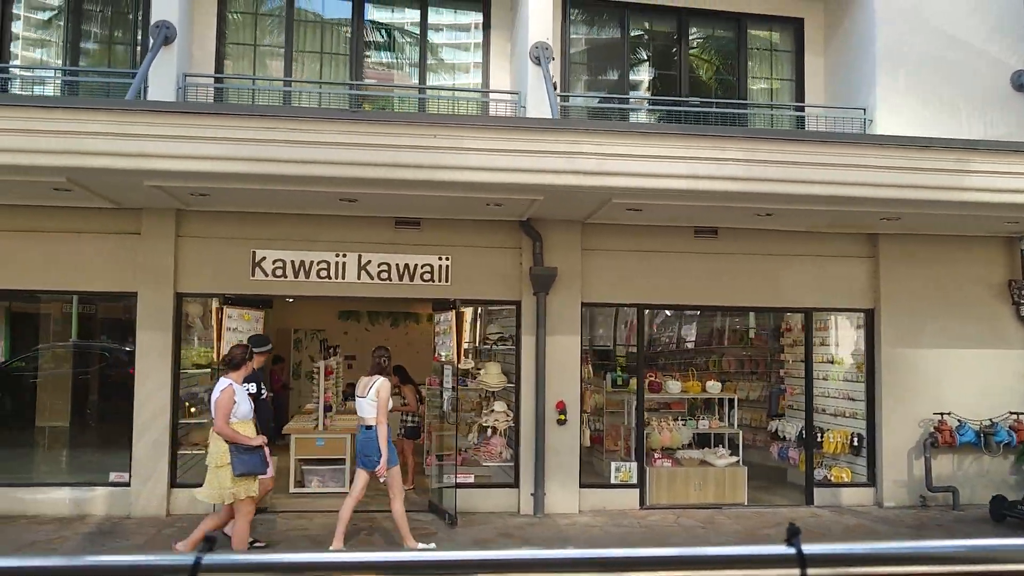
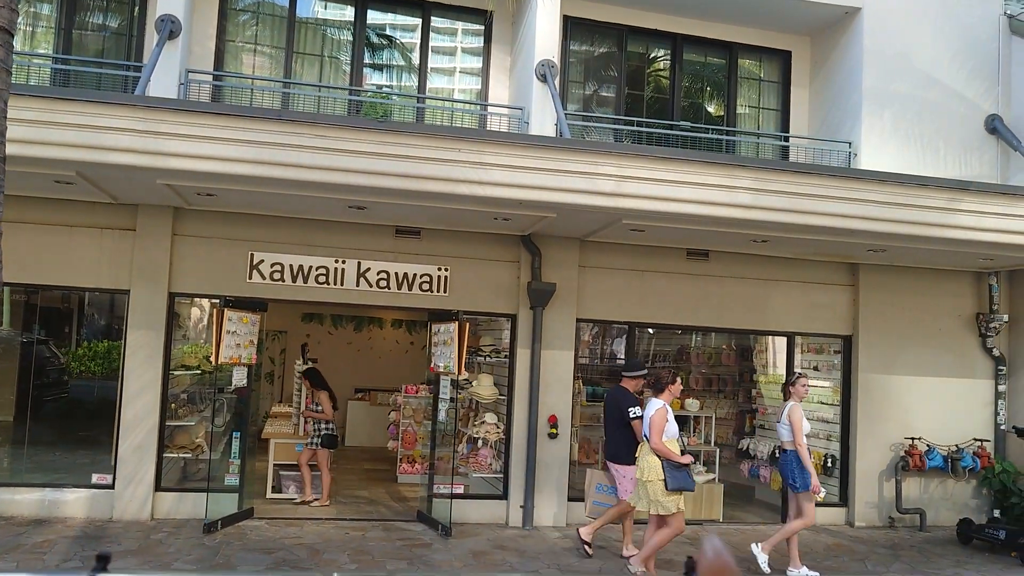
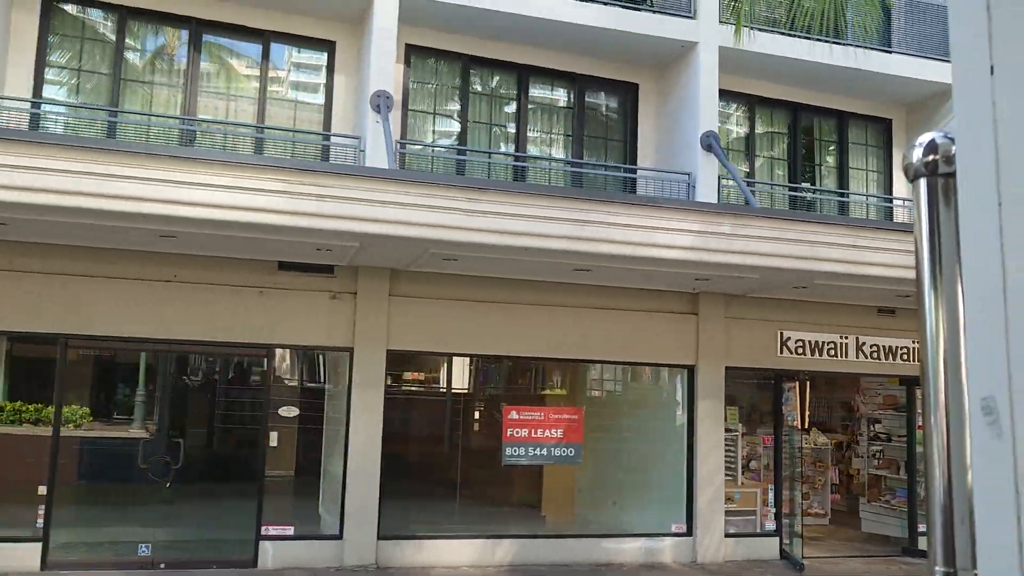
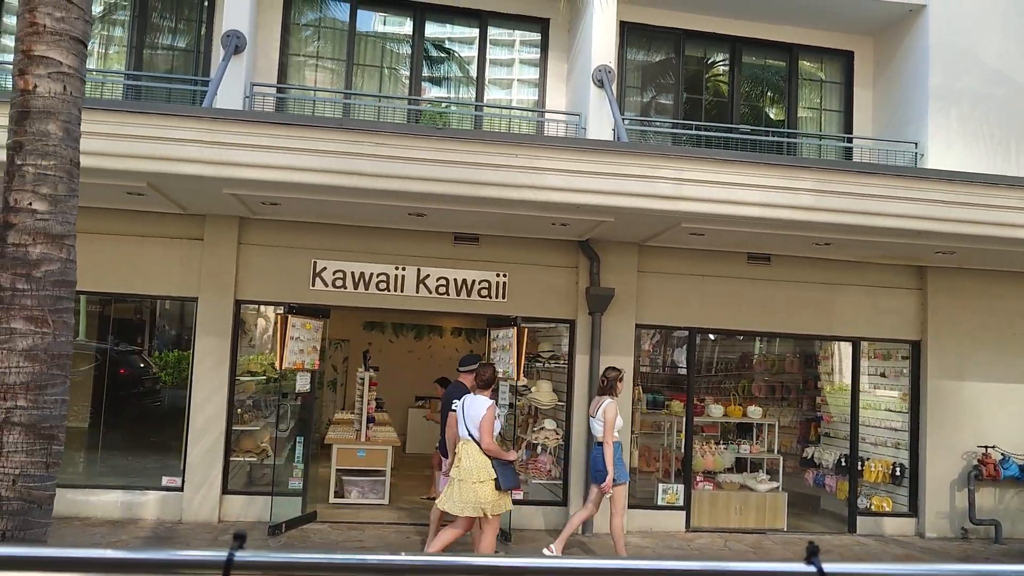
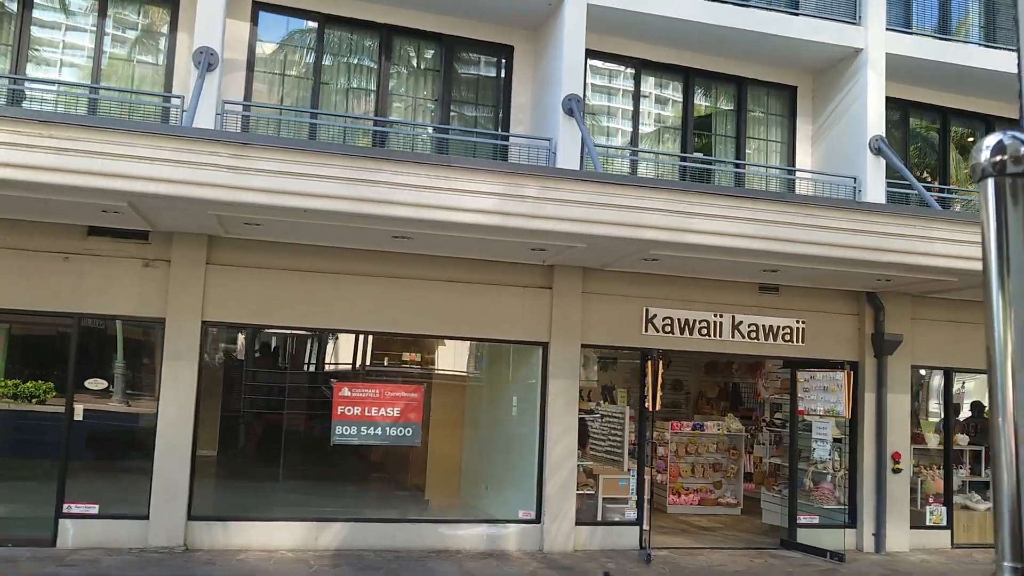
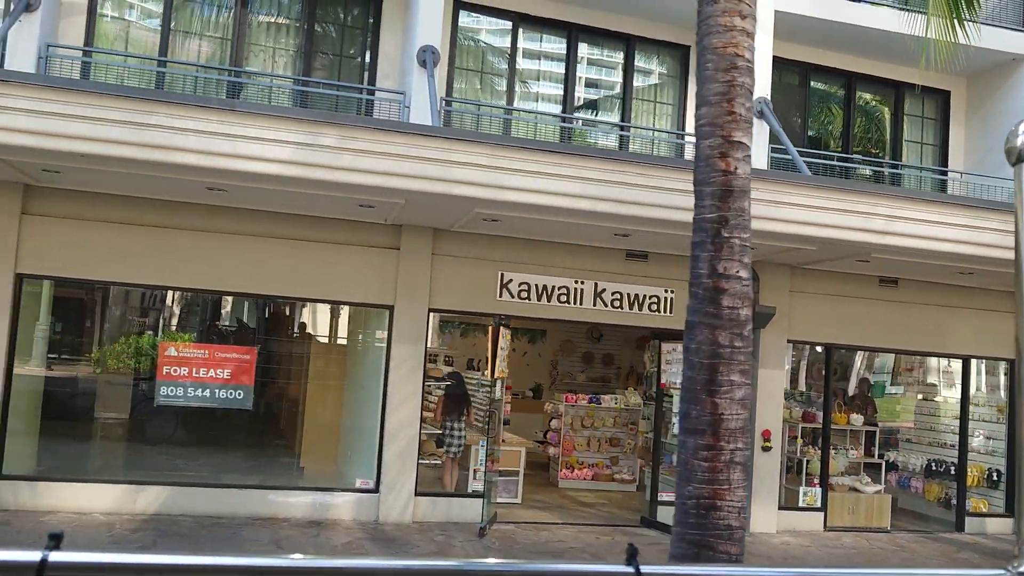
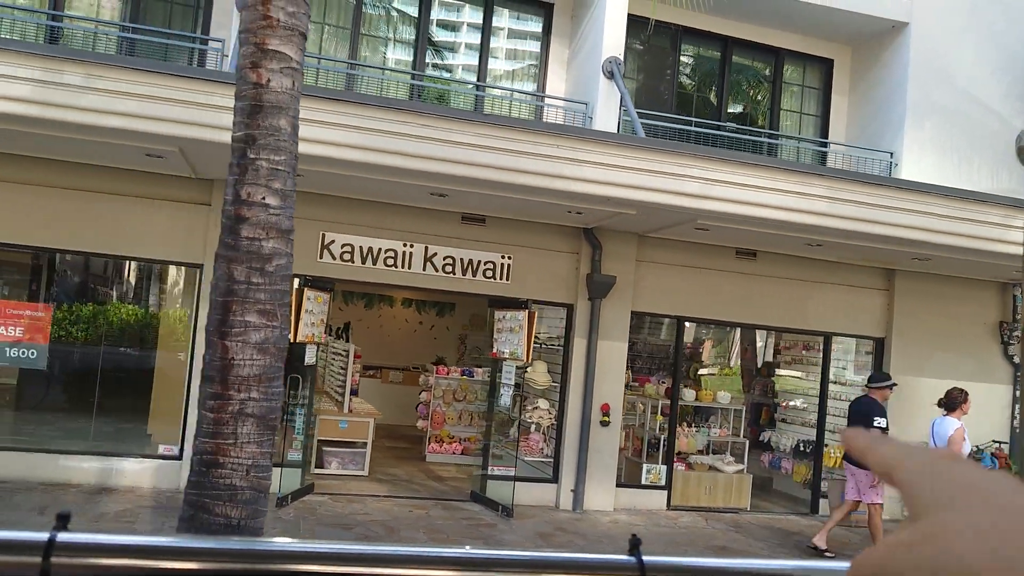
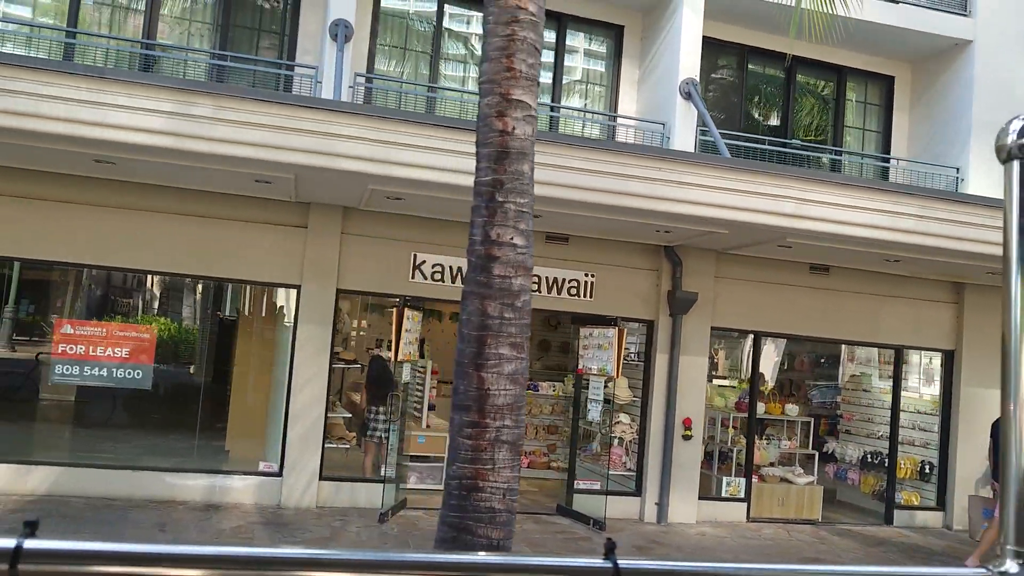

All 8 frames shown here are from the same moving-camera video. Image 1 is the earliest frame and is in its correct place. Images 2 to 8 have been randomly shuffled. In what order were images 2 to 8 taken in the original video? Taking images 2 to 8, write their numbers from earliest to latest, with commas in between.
4, 2, 7, 8, 6, 5, 3
